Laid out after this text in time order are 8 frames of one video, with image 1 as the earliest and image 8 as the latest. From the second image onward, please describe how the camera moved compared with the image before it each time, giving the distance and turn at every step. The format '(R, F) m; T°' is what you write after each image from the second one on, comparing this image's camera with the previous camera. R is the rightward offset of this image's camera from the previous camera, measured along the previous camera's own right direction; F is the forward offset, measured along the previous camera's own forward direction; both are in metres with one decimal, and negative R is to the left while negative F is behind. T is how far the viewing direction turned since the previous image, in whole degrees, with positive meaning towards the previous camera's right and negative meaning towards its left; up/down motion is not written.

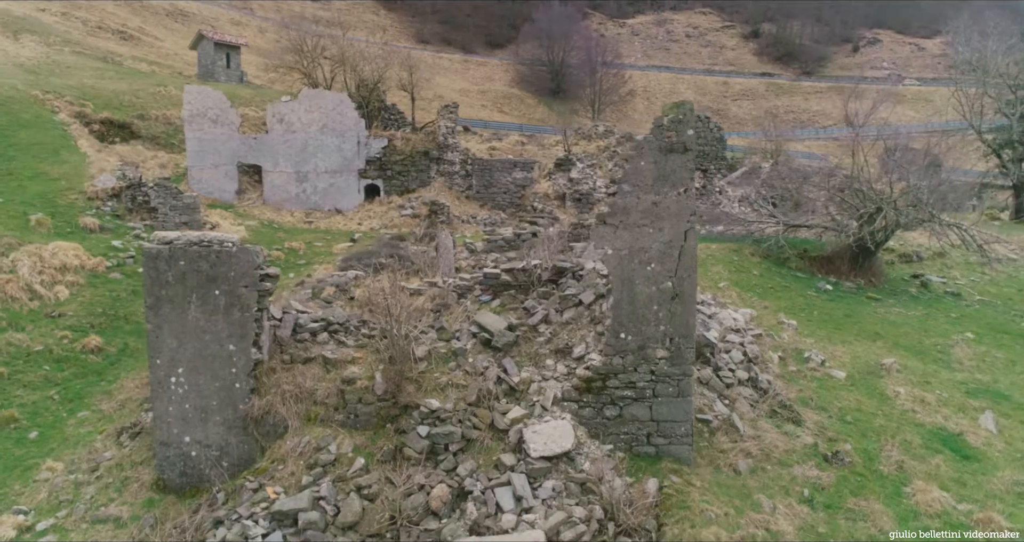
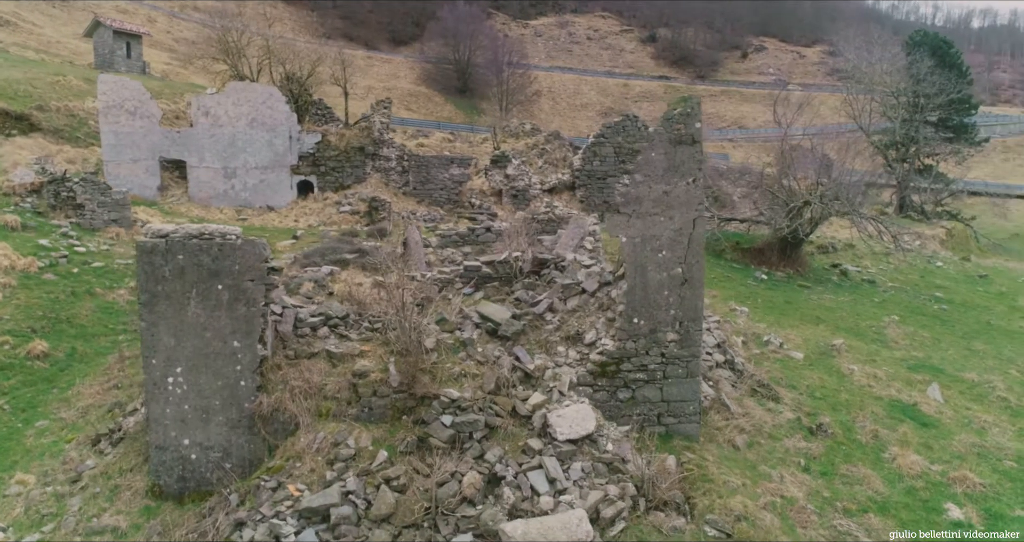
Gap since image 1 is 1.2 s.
(-0.9, 0.0) m; +8°
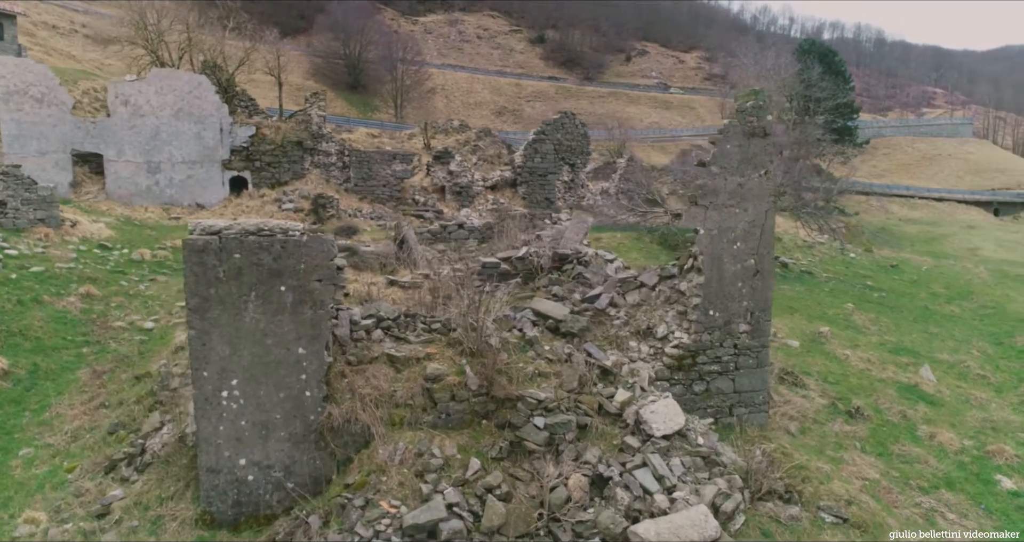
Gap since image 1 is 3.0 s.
(-1.6, +0.4) m; +9°
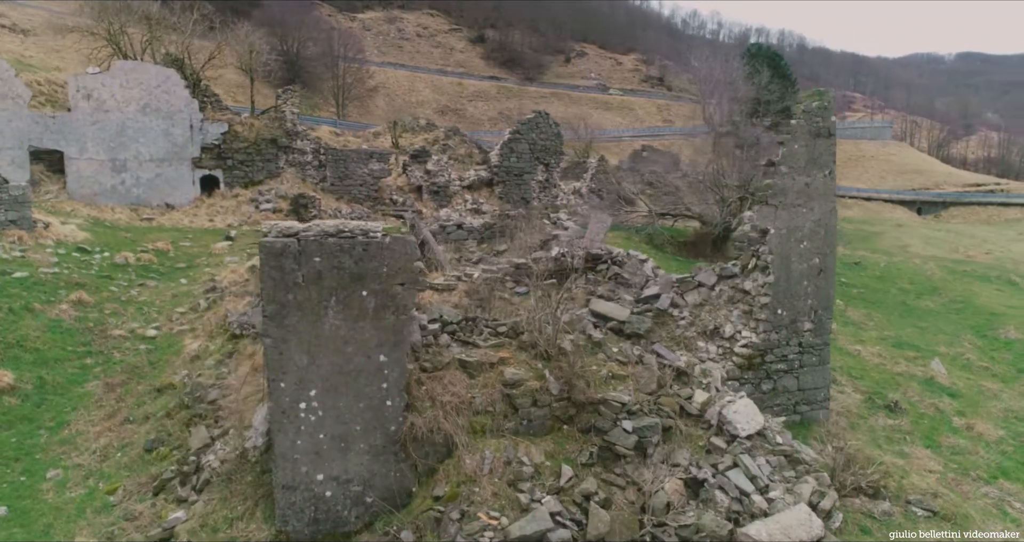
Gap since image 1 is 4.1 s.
(-1.1, +0.2) m; +5°
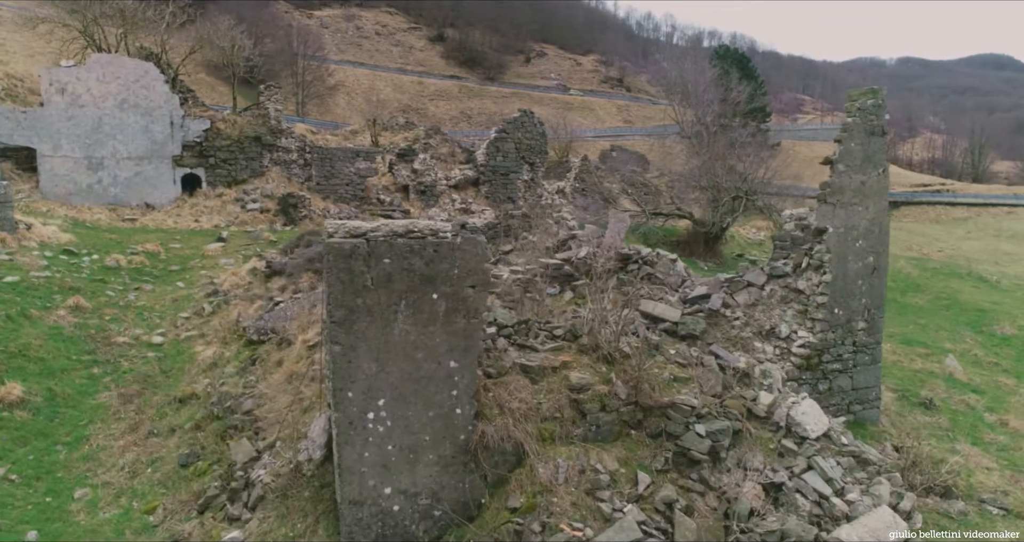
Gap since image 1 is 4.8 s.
(-0.8, +0.2) m; +4°
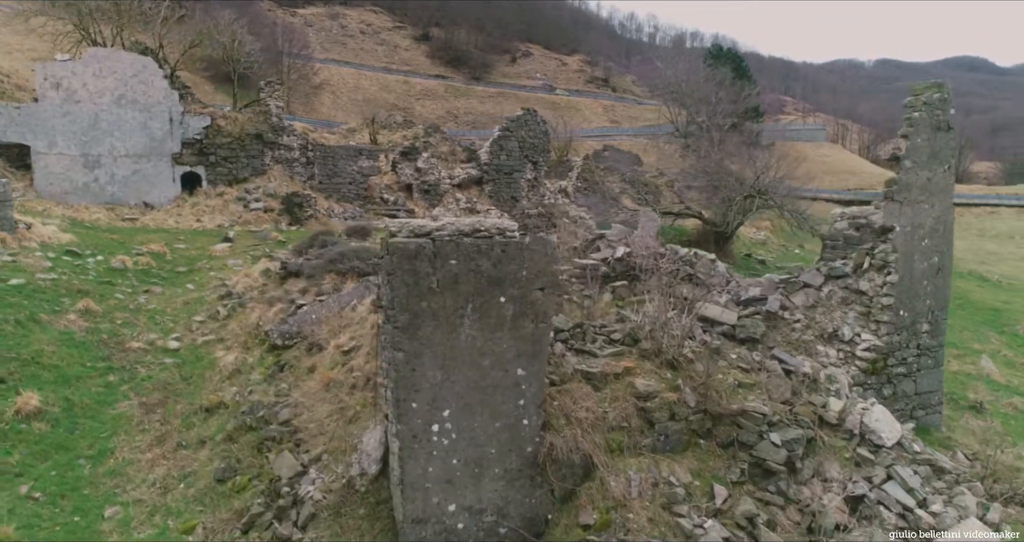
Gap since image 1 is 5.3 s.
(-0.6, +0.3) m; +1°
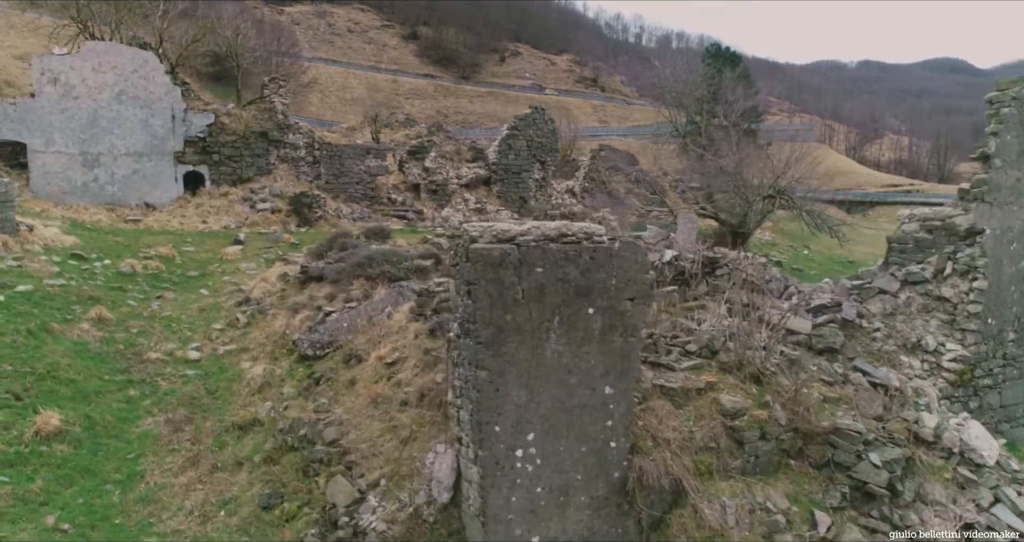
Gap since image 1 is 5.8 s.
(-0.6, +0.4) m; +1°
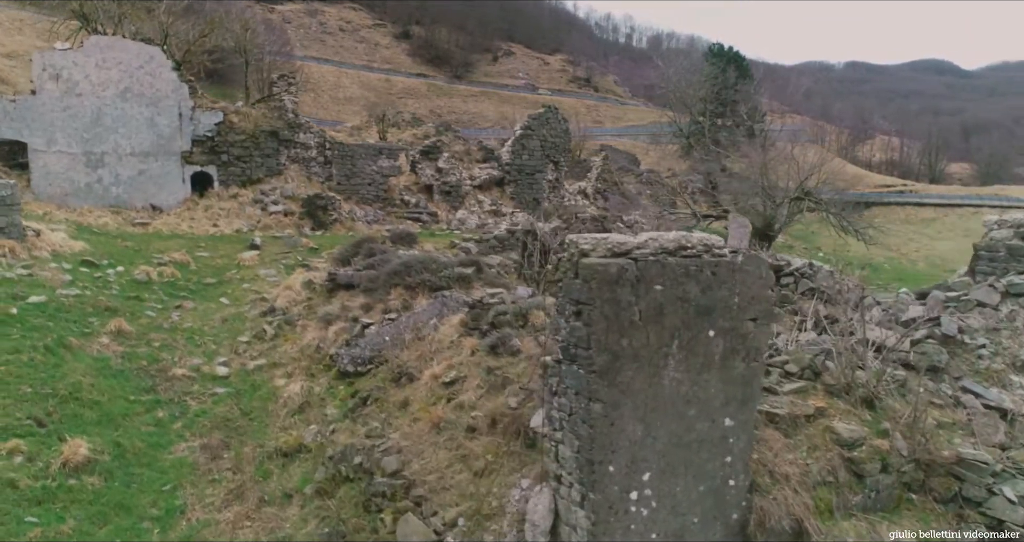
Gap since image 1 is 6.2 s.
(-0.6, +0.5) m; +1°
